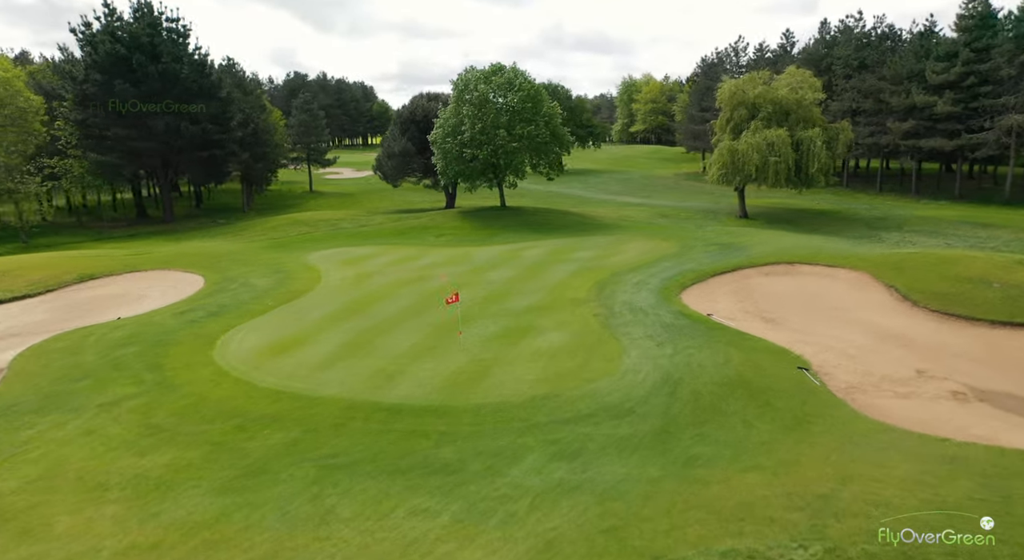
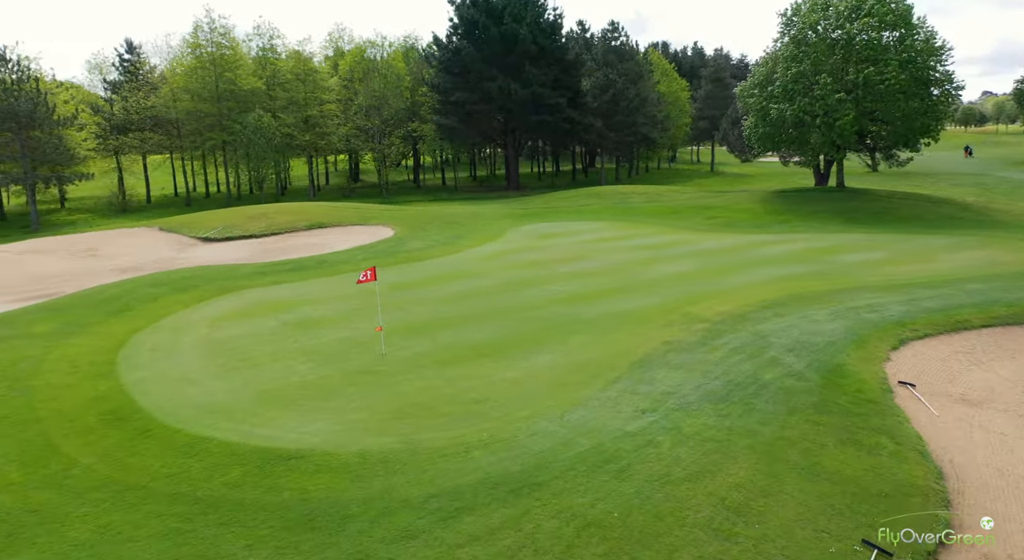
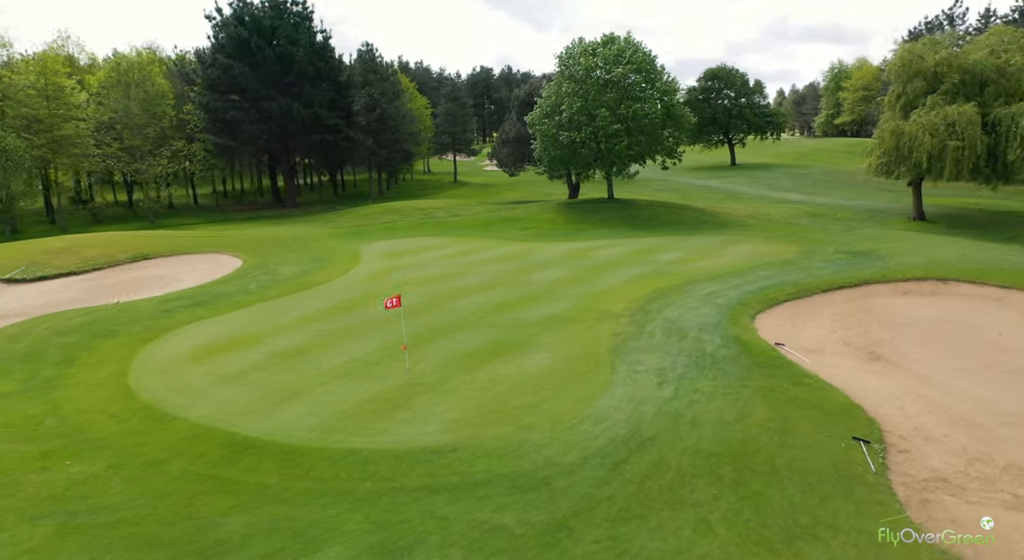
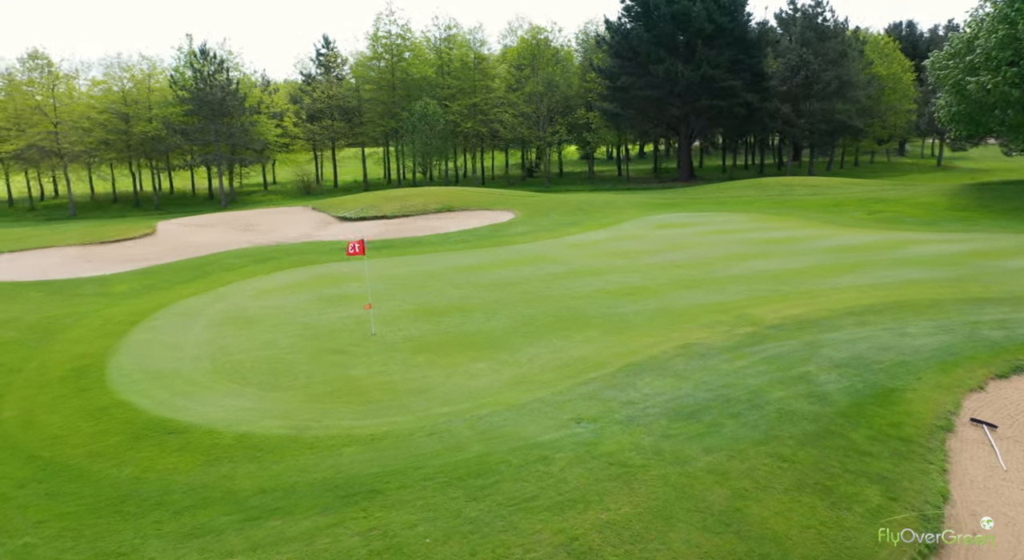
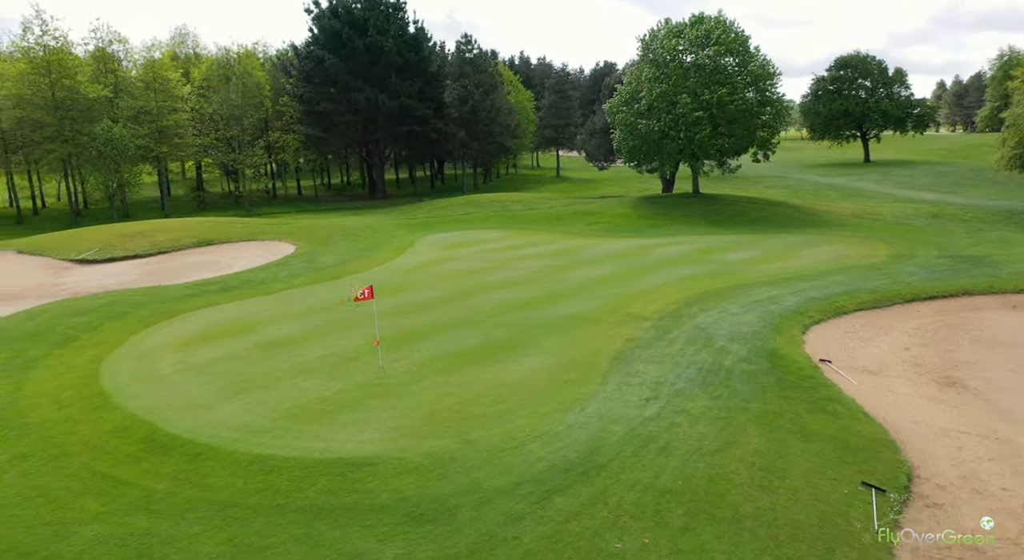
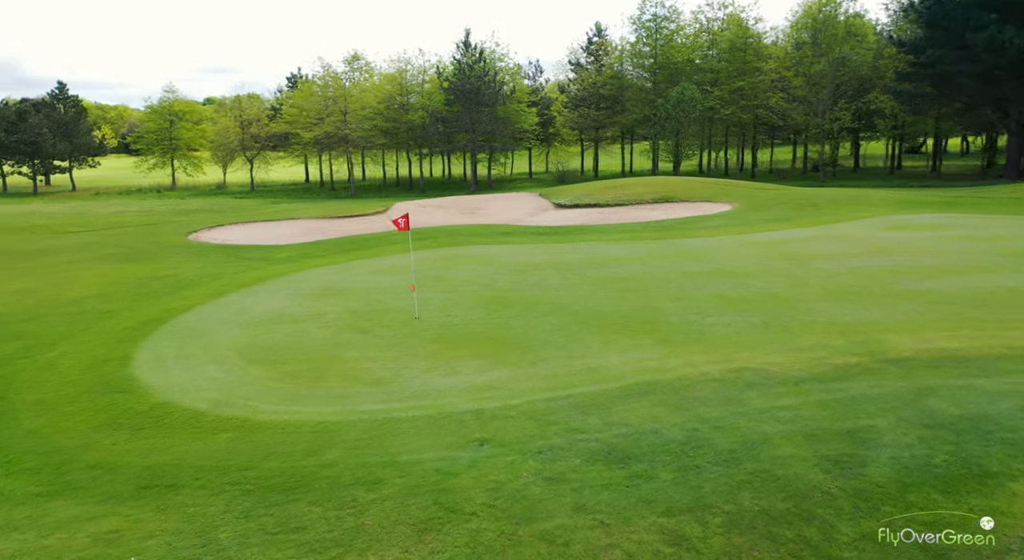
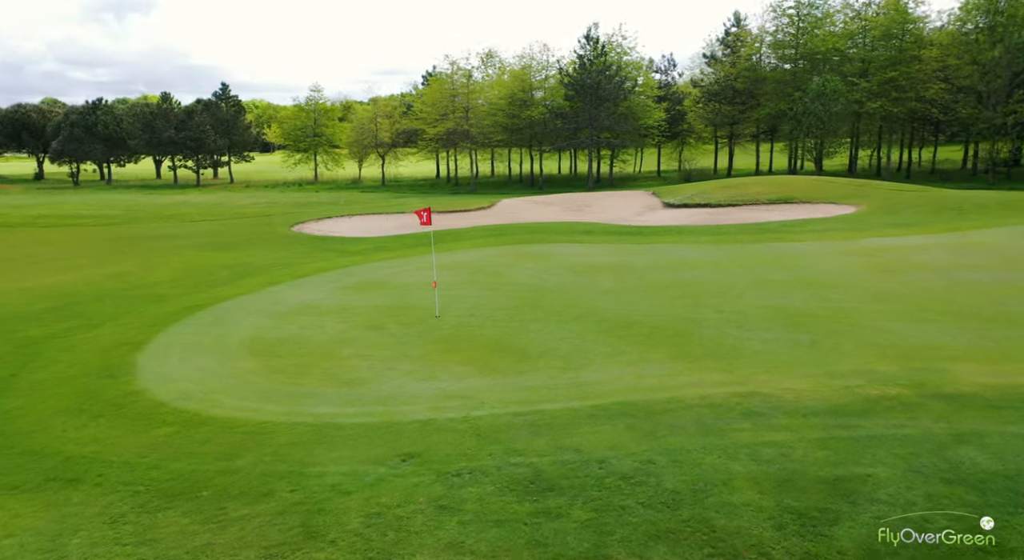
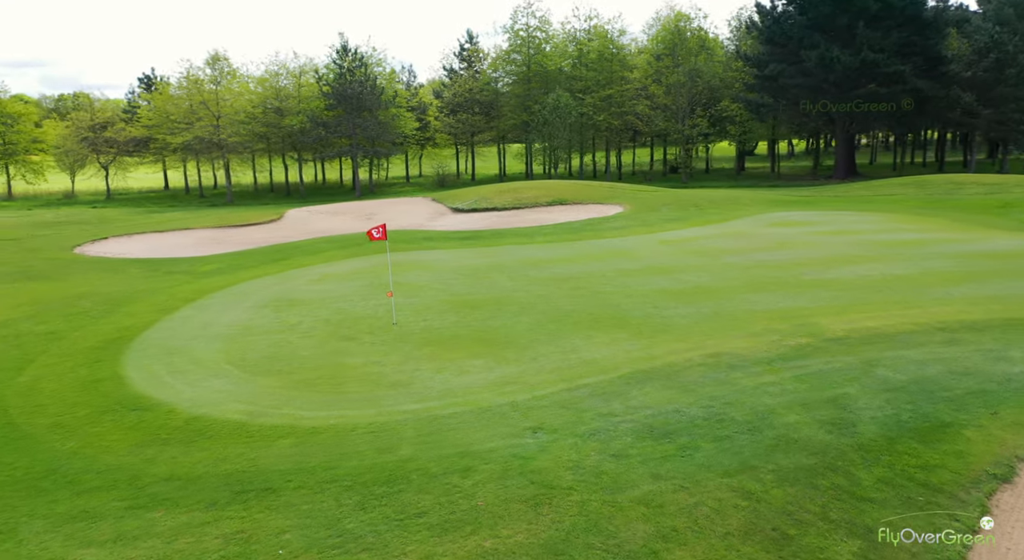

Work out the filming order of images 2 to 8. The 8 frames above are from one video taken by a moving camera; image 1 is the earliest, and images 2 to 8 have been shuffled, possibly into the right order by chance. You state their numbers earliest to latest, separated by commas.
3, 5, 2, 4, 8, 6, 7
